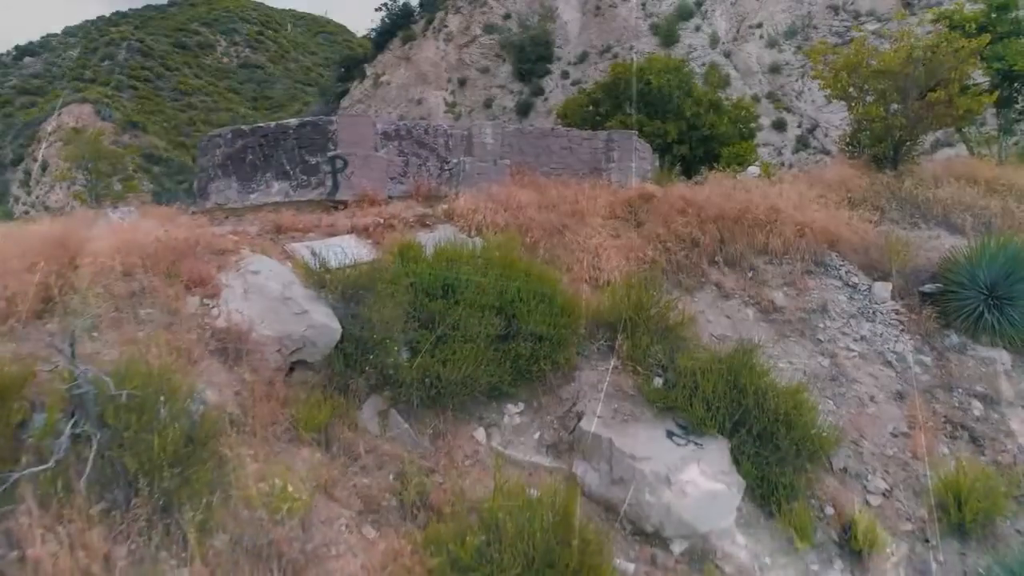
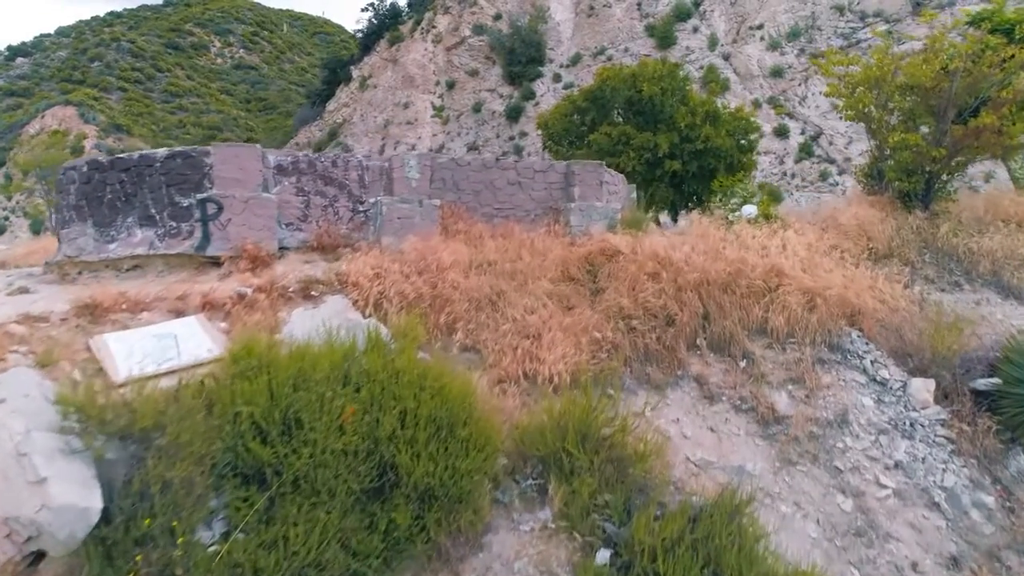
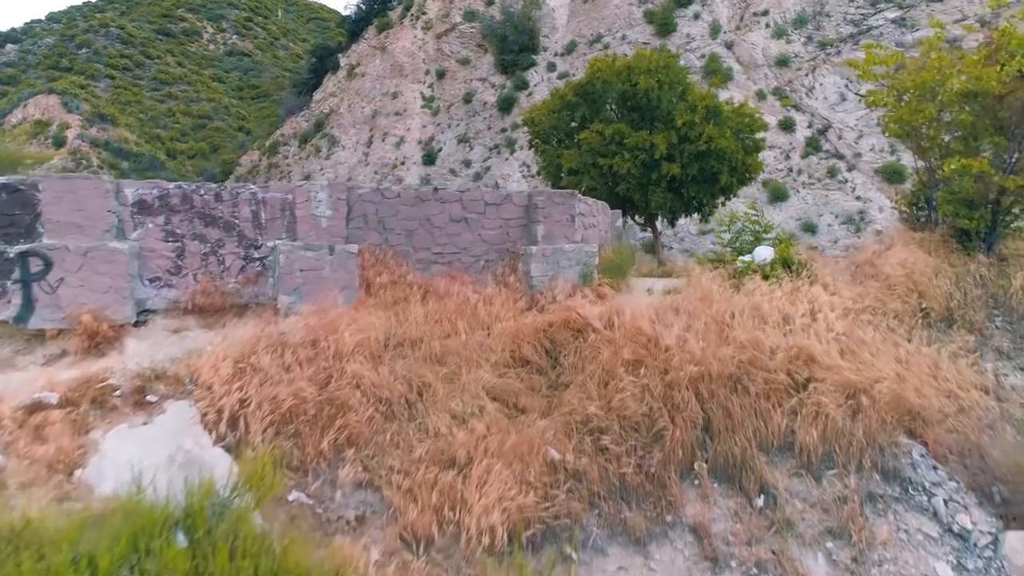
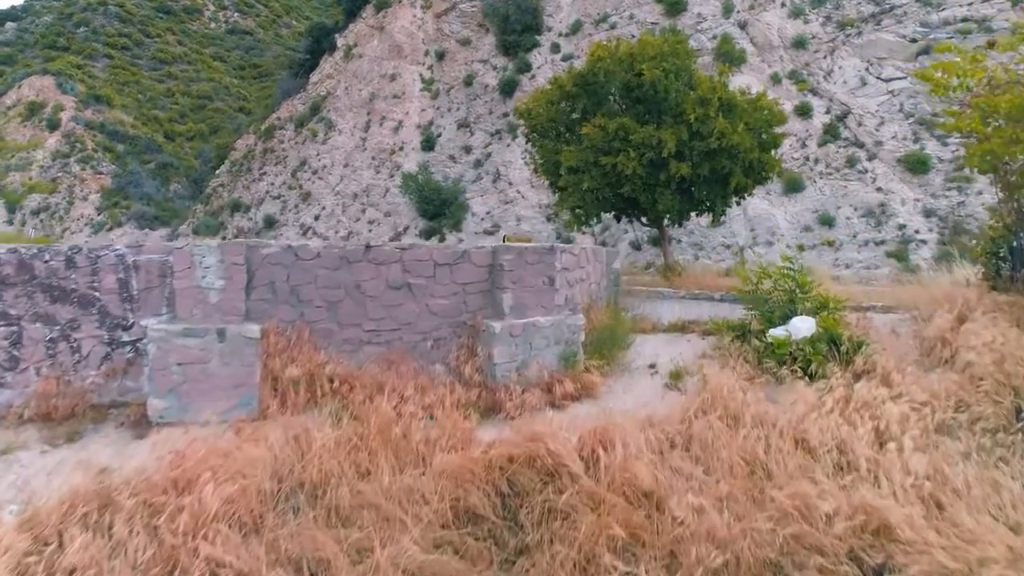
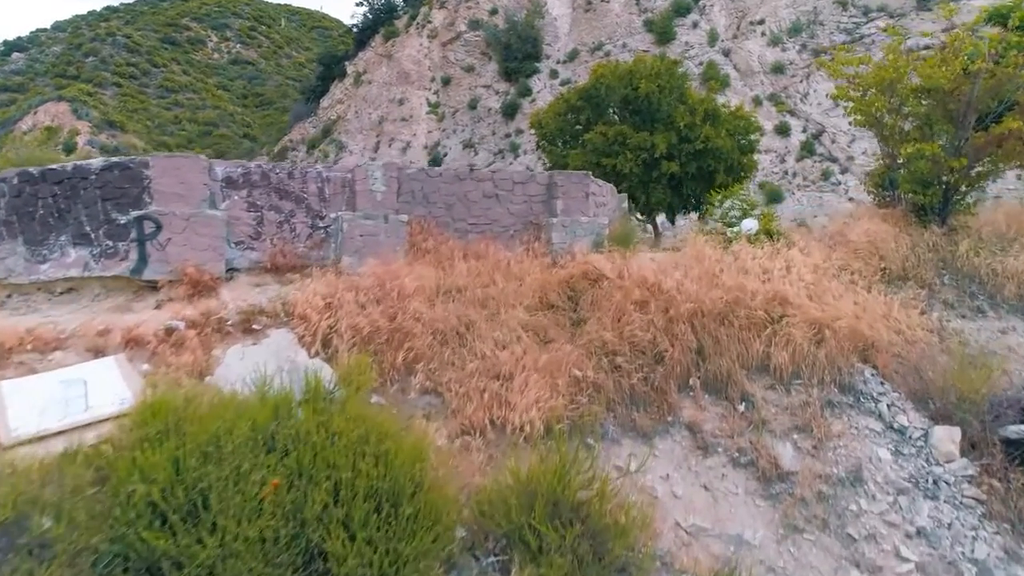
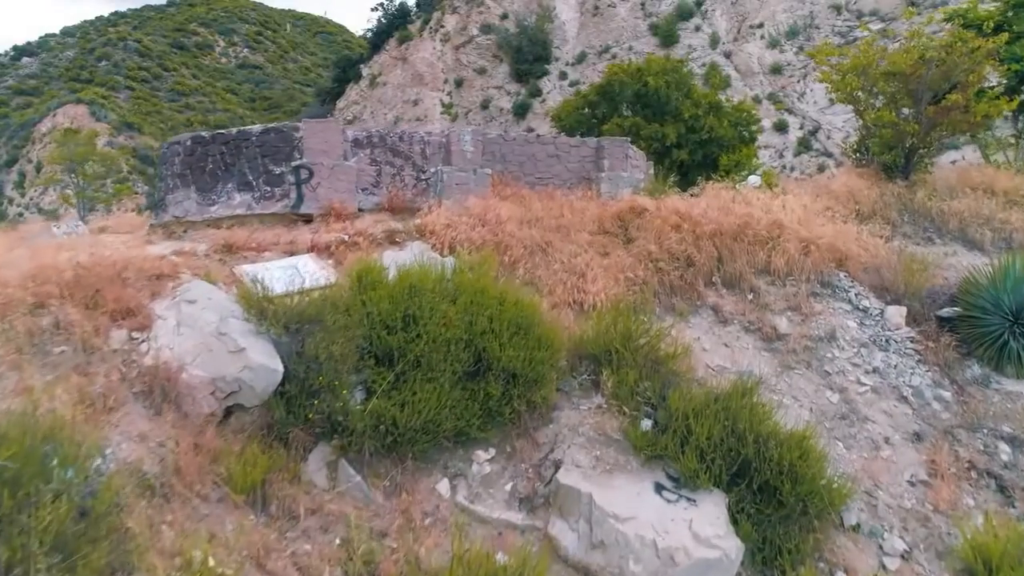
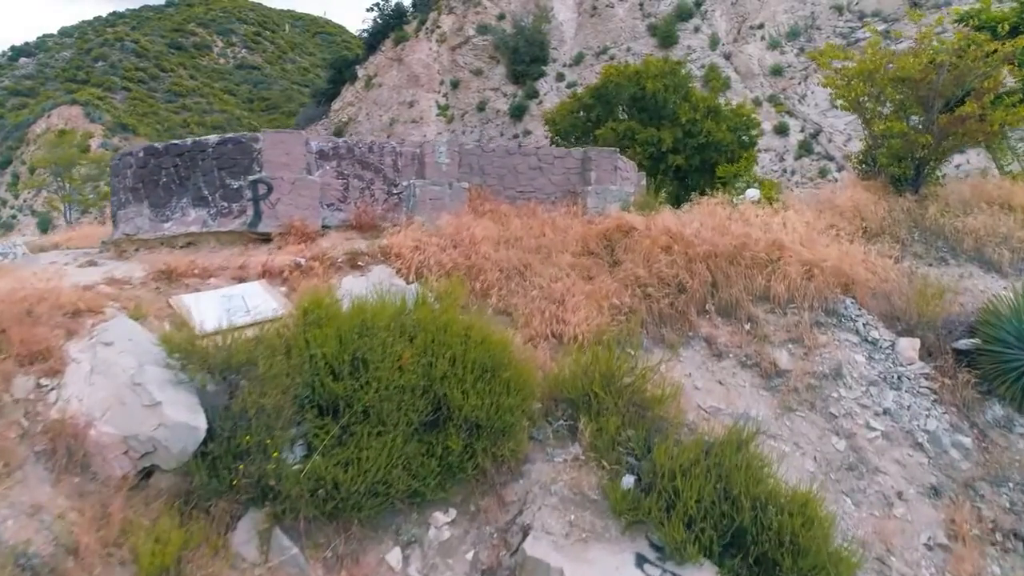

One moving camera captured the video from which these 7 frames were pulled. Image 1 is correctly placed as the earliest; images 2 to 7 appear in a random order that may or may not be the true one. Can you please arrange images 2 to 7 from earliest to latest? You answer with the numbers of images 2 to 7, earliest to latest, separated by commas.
6, 7, 2, 5, 3, 4
